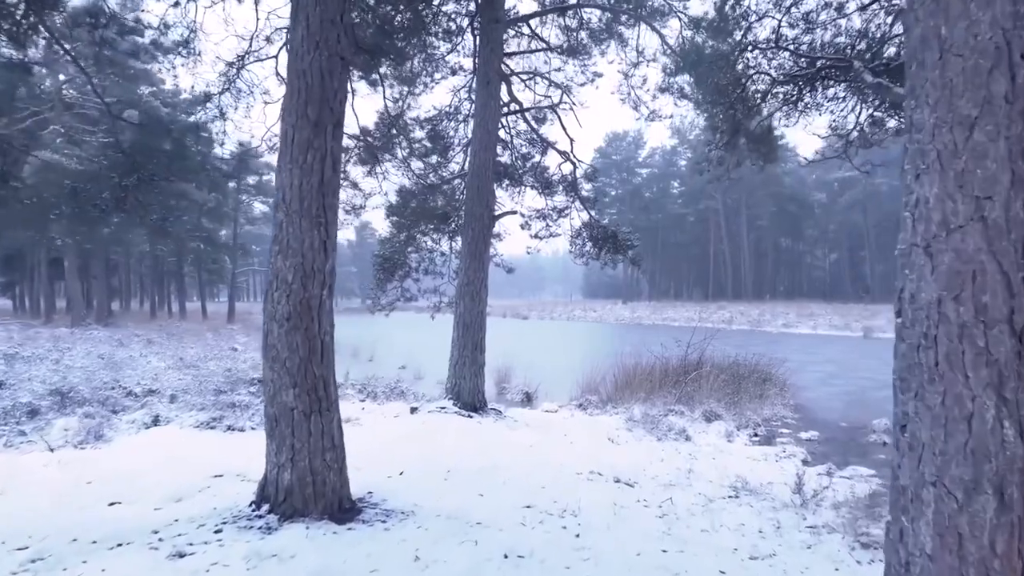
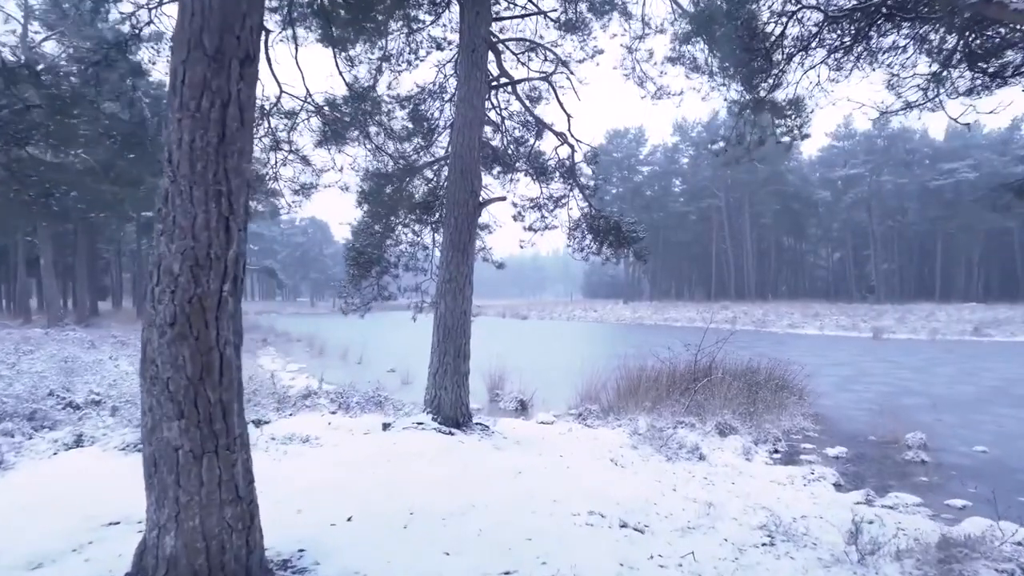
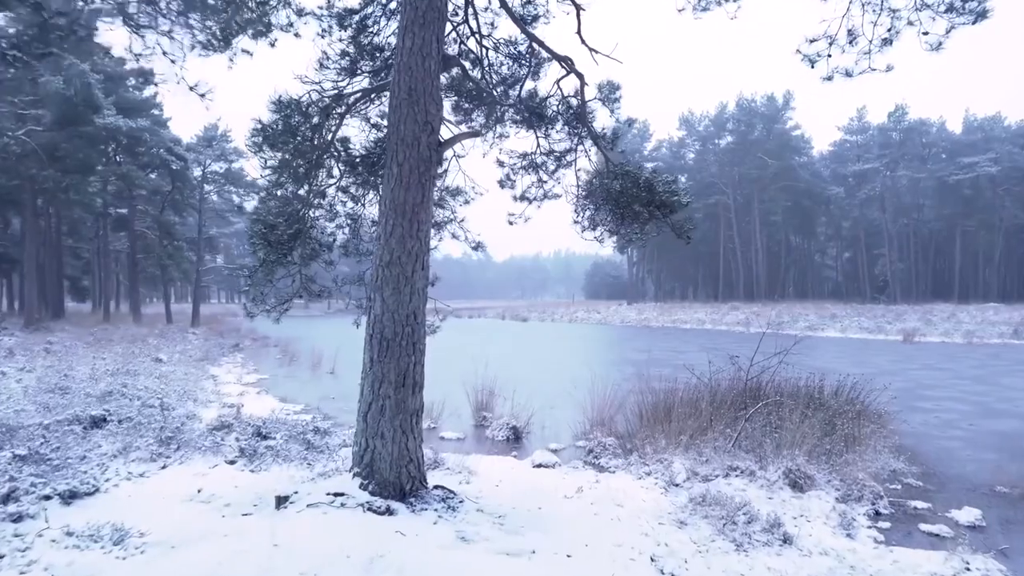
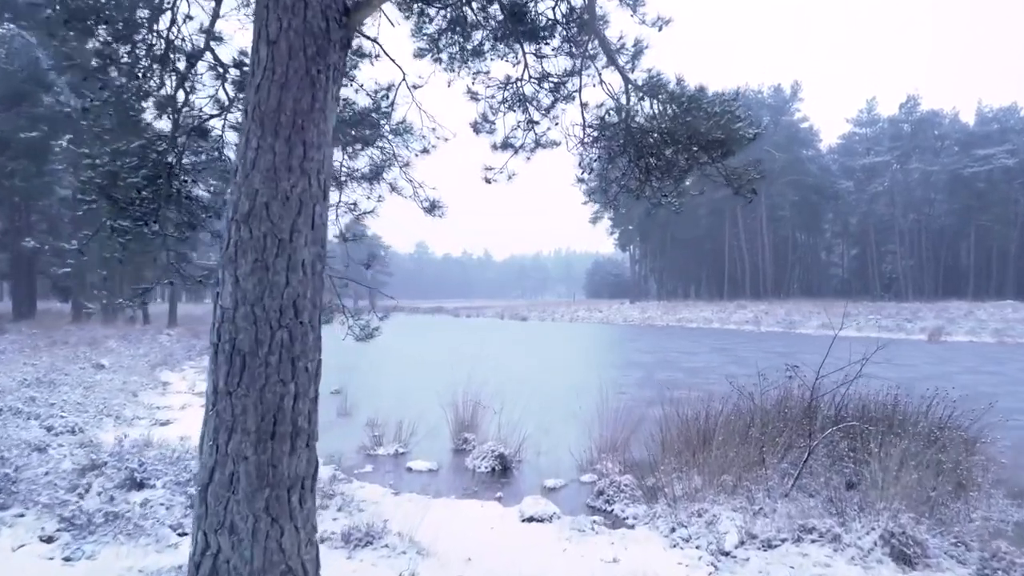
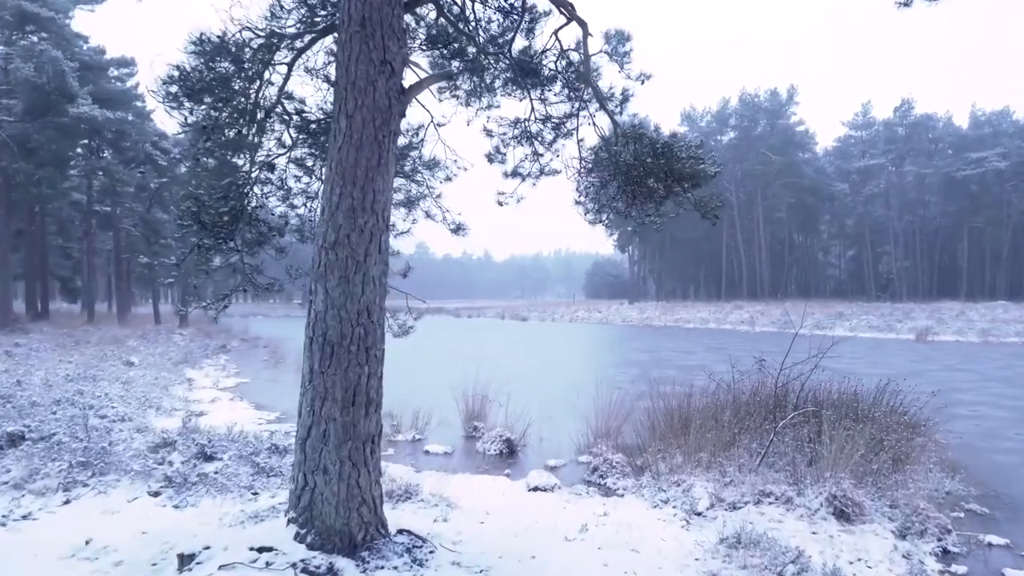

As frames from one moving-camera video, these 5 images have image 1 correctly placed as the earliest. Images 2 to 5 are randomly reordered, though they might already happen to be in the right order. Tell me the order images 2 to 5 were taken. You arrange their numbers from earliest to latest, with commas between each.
2, 3, 5, 4
